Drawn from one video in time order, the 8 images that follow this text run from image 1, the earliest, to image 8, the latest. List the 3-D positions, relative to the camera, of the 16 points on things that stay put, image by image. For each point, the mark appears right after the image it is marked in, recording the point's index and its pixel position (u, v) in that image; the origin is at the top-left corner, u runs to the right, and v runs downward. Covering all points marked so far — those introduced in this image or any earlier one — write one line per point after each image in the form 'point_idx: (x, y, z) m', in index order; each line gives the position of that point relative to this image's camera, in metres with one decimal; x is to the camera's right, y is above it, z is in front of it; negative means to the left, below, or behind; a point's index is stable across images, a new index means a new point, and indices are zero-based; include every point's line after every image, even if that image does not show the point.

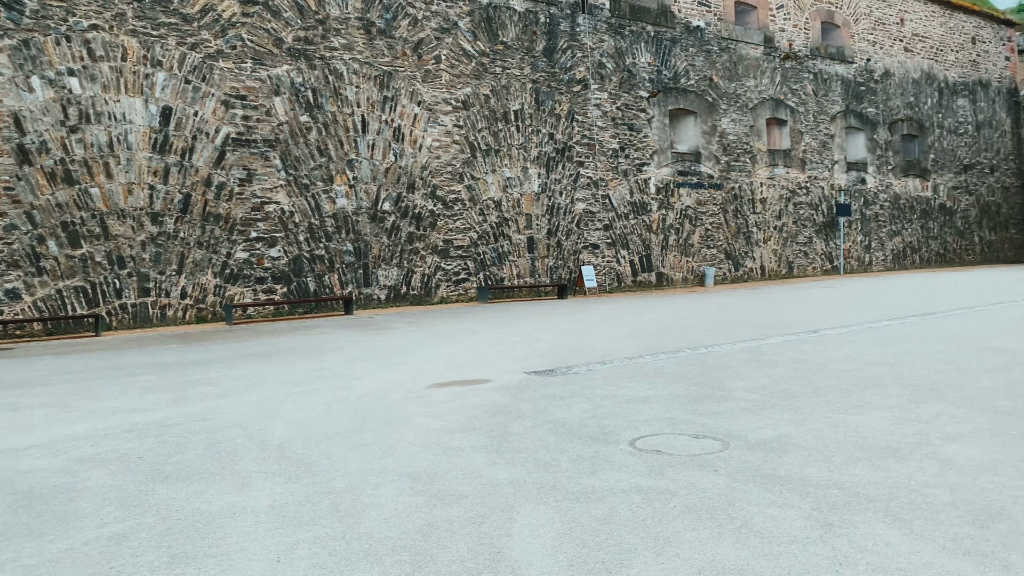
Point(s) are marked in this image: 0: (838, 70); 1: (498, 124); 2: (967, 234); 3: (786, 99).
0: (+5.7, +3.8, +14.6) m
1: (-0.2, +2.0, +10.2) m
2: (+9.3, +1.1, +17.2) m
3: (+4.5, +3.1, +13.8) m
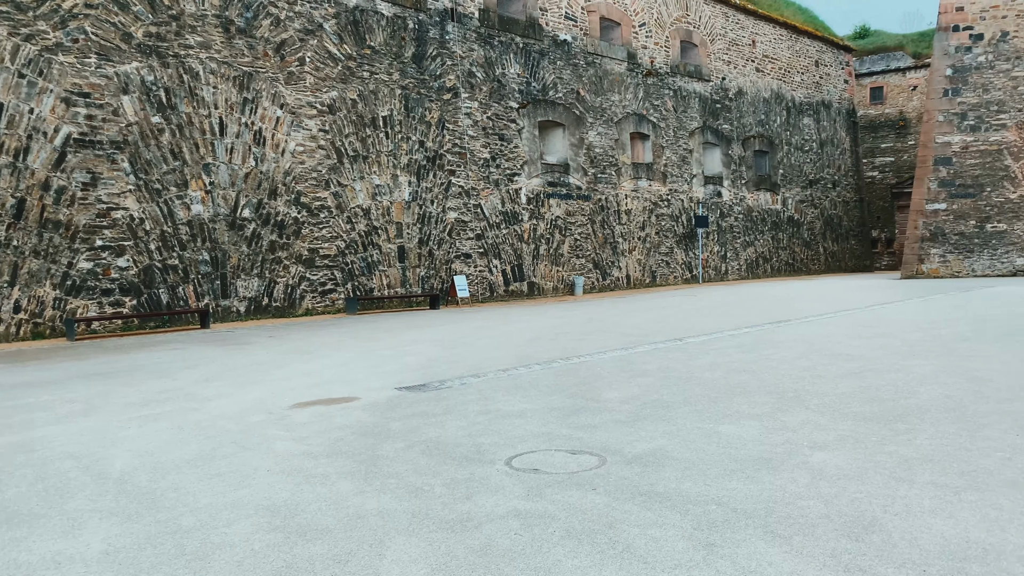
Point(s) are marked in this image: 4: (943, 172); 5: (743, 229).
0: (+3.4, +3.7, +15.3) m
1: (-1.7, +1.9, +10.0) m
2: (+6.6, +0.9, +18.3) m
3: (+2.3, +3.0, +14.3) m
4: (+7.6, +2.1, +15.0) m
5: (+4.5, +1.1, +16.2) m
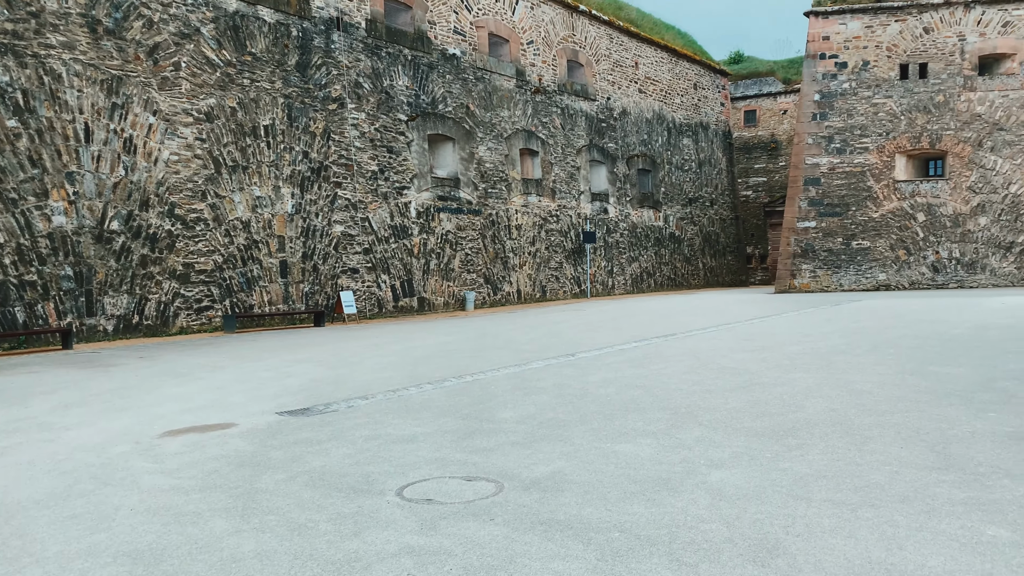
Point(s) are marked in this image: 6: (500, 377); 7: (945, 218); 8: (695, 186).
0: (+1.3, +3.4, +15.5) m
1: (-3.0, +1.7, +9.5) m
2: (+4.1, +0.6, +18.9) m
3: (+0.4, +2.7, +14.4) m
4: (+5.6, +1.8, +15.8) m
5: (+2.3, +0.9, +16.6) m
6: (-0.1, -0.5, +5.1) m
7: (+7.7, +1.3, +15.0) m
8: (+4.2, +2.3, +19.1) m
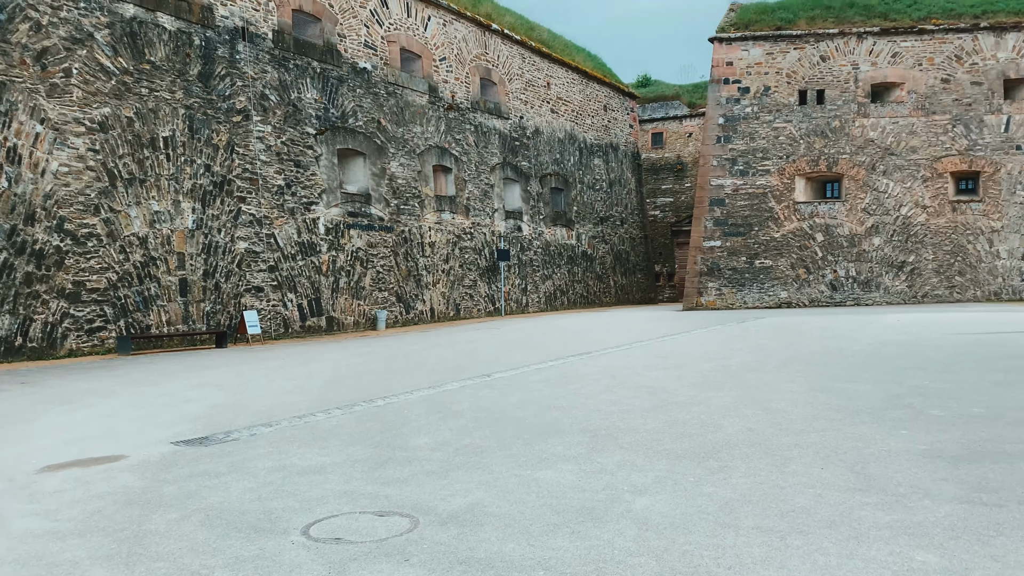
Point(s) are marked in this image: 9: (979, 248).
0: (-0.3, +3.0, +15.5) m
1: (-4.0, +1.5, +9.1) m
2: (+2.1, +0.2, +19.1) m
3: (-1.1, +2.4, +14.3) m
4: (+3.9, +1.5, +16.2) m
5: (+0.6, +0.5, +16.6) m
6: (-0.6, -0.7, +4.9) m
7: (+6.1, +0.9, +15.6) m
8: (+2.2, +1.9, +19.4) m
9: (+8.5, +0.7, +15.4) m
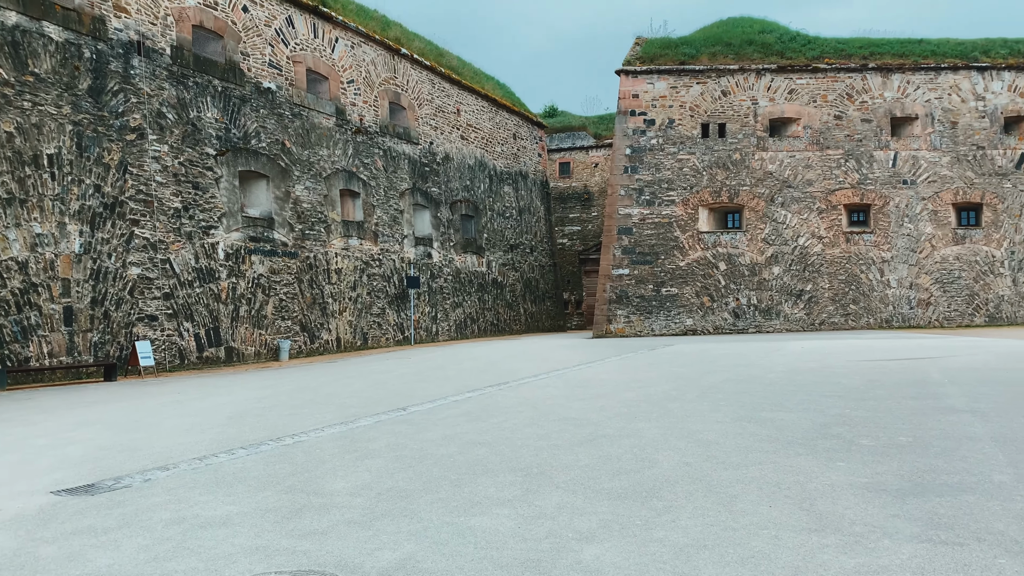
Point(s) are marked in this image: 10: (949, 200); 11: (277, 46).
0: (-2.0, +2.5, +15.2) m
1: (-4.9, +1.2, +8.4) m
2: (+0.1, -0.4, +19.0) m
3: (-2.6, +1.9, +13.9) m
4: (+2.2, +0.9, +16.3) m
5: (-1.2, 0.0, +16.3) m
6: (-1.0, -0.8, +4.6) m
7: (+4.4, +0.4, +16.0) m
8: (+0.1, +1.3, +19.3) m
9: (+6.8, +0.2, +16.0) m
10: (+8.5, +1.7, +16.4) m
11: (-3.4, +3.6, +12.3) m
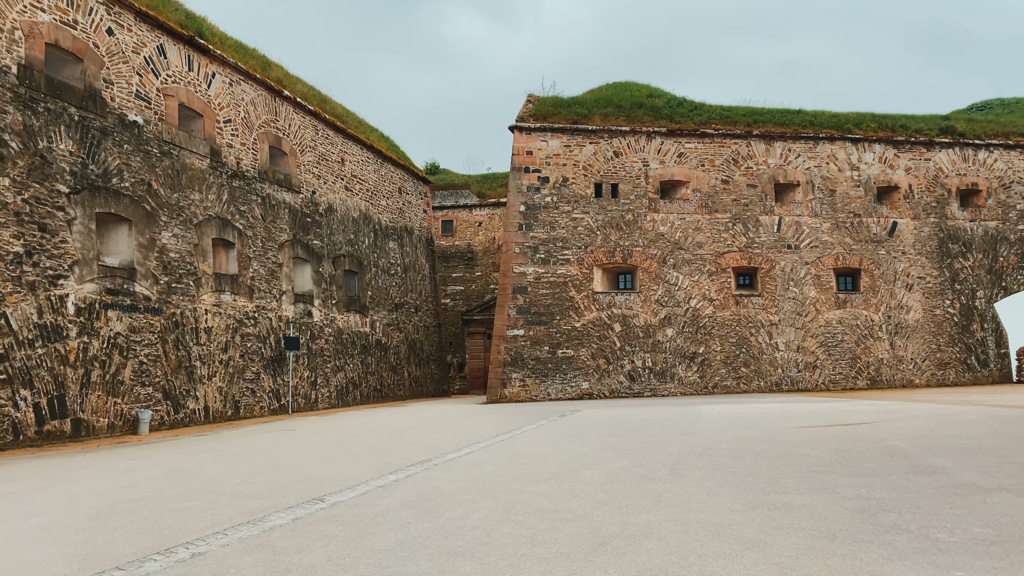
0: (-3.8, +1.5, +14.0) m
1: (-5.6, +0.7, +6.7) m
2: (-2.4, -1.7, +17.8) m
3: (-4.2, +1.0, +12.5) m
4: (+0.1, -0.2, +15.6) m
5: (-3.2, -1.2, +15.0) m
6: (-1.1, -1.0, +3.4) m
7: (+2.4, -0.7, +15.6) m
8: (-2.5, -0.1, +18.3) m
9: (+4.7, -1.0, +16.0) m
10: (+6.3, +0.5, +16.8) m
11: (-4.8, +2.8, +11.0) m
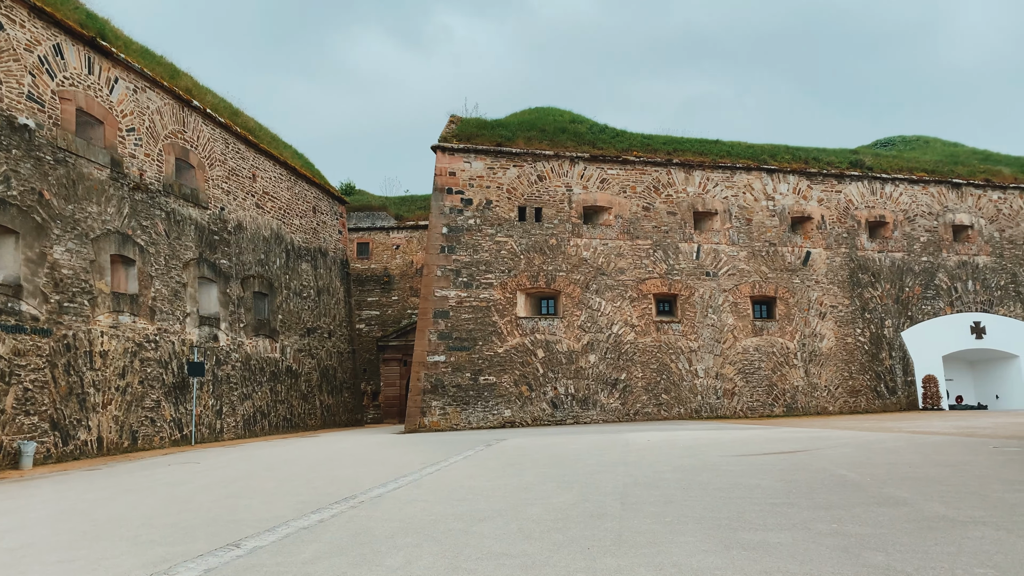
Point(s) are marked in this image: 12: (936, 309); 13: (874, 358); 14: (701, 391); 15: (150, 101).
0: (-5.0, +1.2, +13.2) m
1: (-6.0, +0.6, +5.7) m
2: (-4.1, -2.2, +17.0) m
3: (-5.3, +0.7, +11.7) m
4: (-1.3, -0.7, +15.2) m
5: (-4.6, -1.5, +14.2) m
6: (-1.3, -1.1, +2.8) m
7: (+0.9, -1.2, +15.3) m
8: (-4.2, -0.6, +17.5) m
9: (+3.2, -1.5, +16.0) m
10: (+4.8, -0.1, +17.0) m
11: (-5.7, +2.5, +10.1) m
12: (+9.2, -0.5, +18.2) m
13: (+7.5, -1.5, +17.4) m
14: (+3.6, -2.0, +16.1) m
15: (-5.3, +2.8, +12.4) m
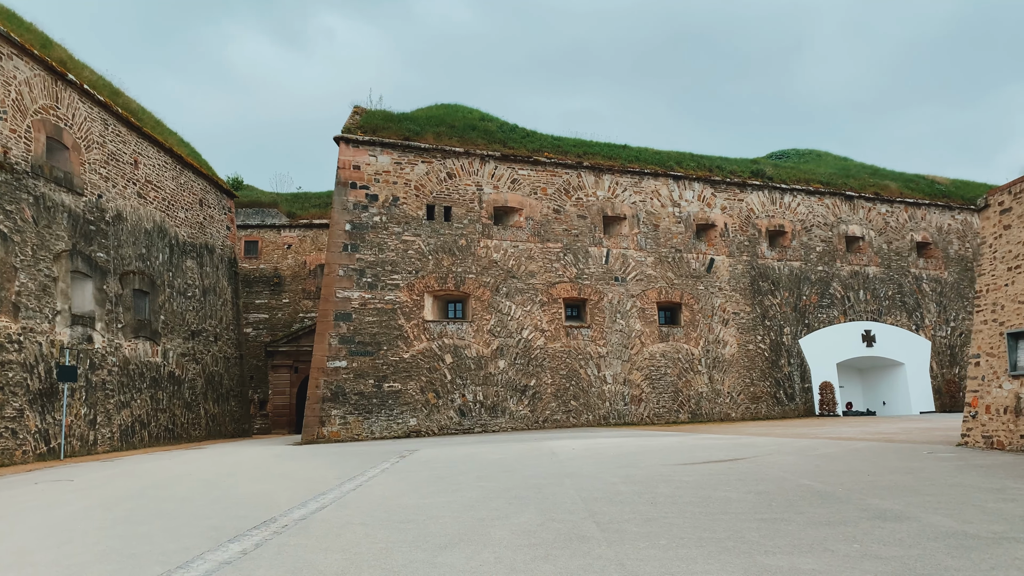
0: (-6.3, +1.2, +11.8) m
1: (-6.2, +0.8, +4.2) m
2: (-6.0, -2.2, +15.6) m
3: (-6.3, +0.8, +10.2) m
4: (-2.9, -0.7, +14.2) m
5: (-6.0, -1.5, +12.8) m
6: (-1.2, -1.0, +2.0) m
7: (-0.8, -1.3, +14.7) m
8: (-6.1, -0.5, +16.2) m
9: (+1.4, -1.6, +15.7) m
10: (+2.9, -0.2, +16.9) m
11: (-6.5, +2.6, +8.6) m
12: (+7.1, -0.7, +18.7) m
13: (+5.5, -1.6, +17.6) m
14: (+1.8, -2.1, +15.8) m
15: (-6.5, +2.8, +11.0) m
